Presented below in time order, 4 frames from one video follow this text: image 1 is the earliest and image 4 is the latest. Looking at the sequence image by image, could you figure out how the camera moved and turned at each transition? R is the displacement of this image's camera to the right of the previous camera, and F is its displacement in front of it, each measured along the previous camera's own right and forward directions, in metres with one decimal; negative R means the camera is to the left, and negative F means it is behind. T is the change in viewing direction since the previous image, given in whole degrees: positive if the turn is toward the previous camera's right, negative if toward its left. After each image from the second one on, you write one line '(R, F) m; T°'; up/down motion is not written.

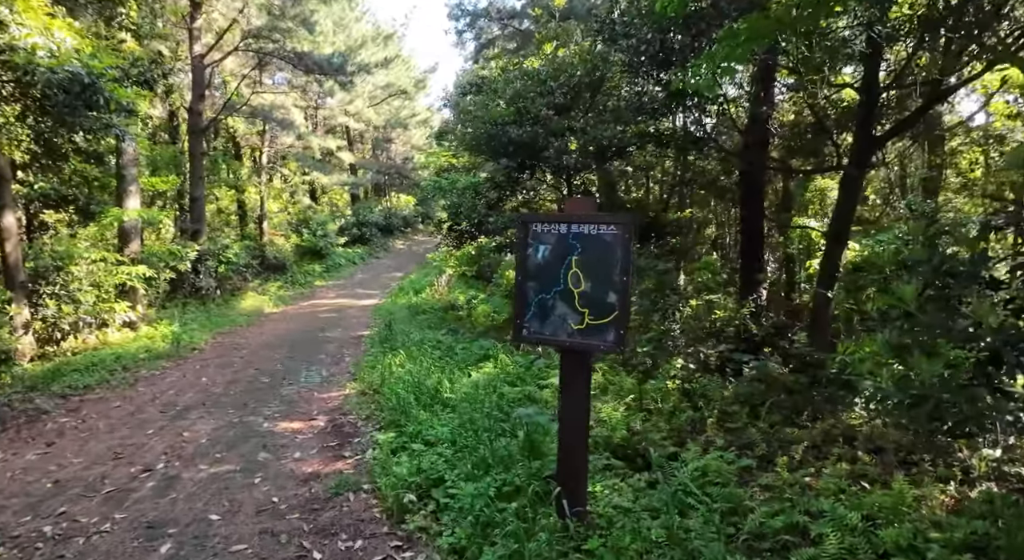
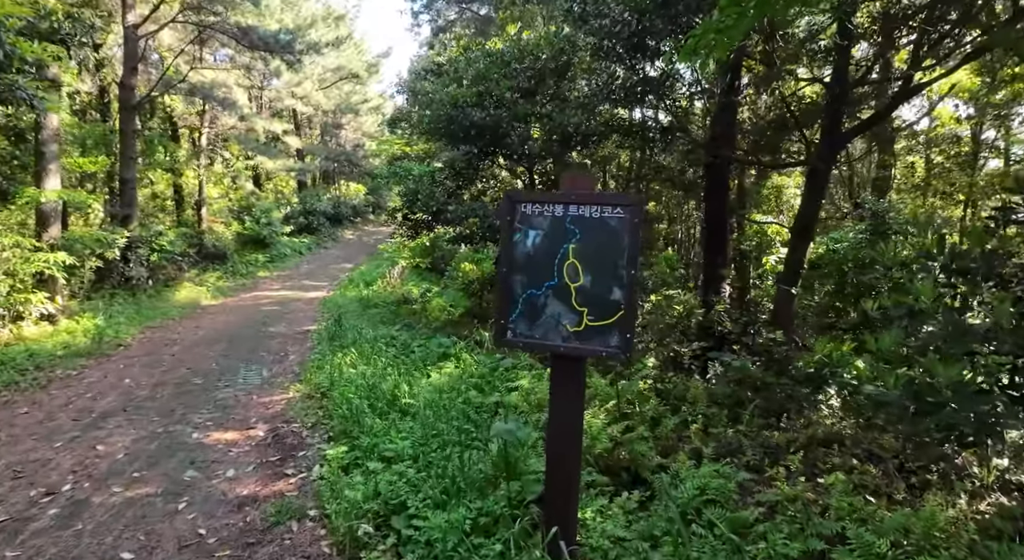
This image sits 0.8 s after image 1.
(-0.1, +0.6) m; +4°
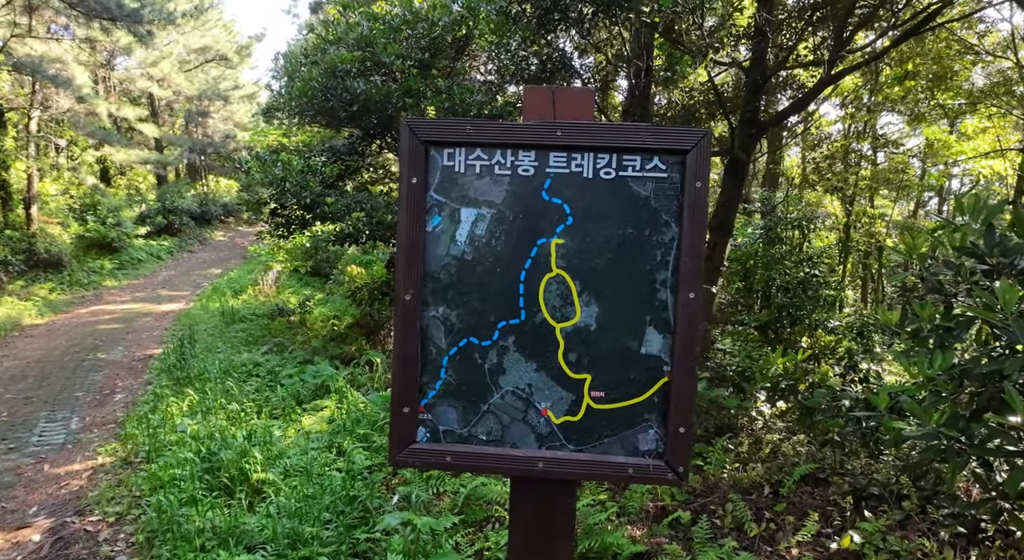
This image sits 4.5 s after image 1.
(0.0, +1.5) m; +9°
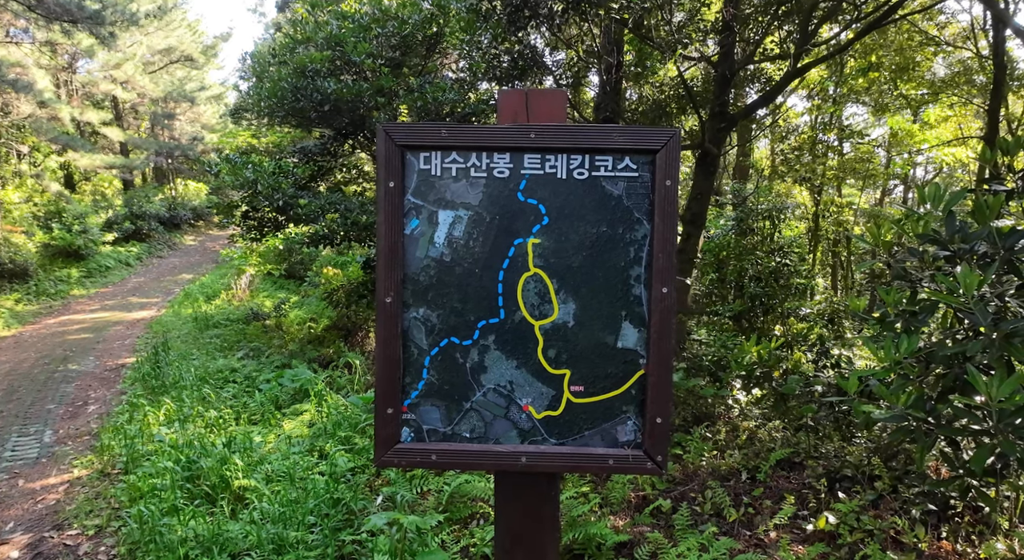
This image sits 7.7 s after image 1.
(0.0, 0.0) m; +2°
